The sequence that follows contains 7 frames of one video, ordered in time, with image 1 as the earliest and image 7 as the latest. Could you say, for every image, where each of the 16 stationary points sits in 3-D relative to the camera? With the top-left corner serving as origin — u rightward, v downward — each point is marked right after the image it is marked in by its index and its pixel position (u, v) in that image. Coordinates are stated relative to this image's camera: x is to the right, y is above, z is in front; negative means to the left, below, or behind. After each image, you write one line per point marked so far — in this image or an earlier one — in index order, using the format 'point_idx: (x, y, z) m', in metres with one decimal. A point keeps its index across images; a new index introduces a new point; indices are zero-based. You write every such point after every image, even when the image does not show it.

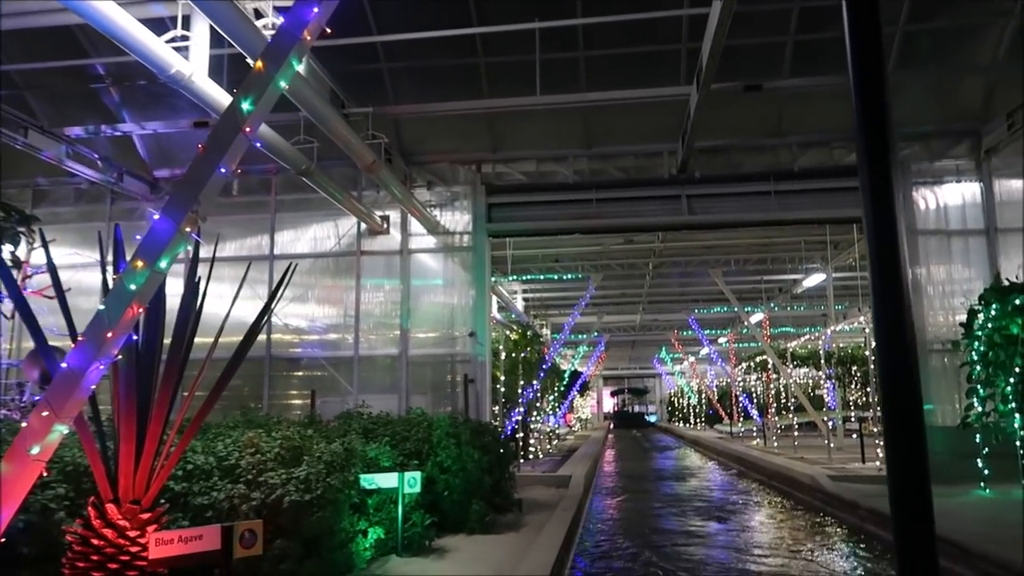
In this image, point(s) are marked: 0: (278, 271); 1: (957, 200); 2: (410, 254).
0: (-3.1, +0.2, +10.3) m
1: (+5.5, +1.1, +9.5) m
2: (-1.4, +0.5, +10.2) m
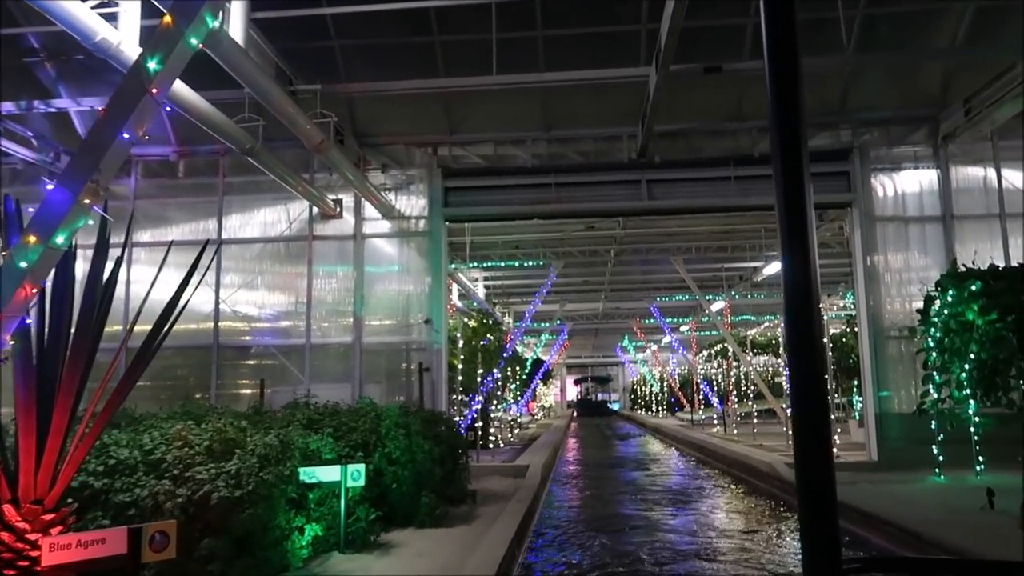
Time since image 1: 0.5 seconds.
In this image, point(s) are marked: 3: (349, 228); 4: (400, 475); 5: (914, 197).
0: (-3.7, +0.4, +9.9) m
1: (+5.0, +1.3, +9.5) m
2: (-1.9, +0.6, +9.8) m
3: (-2.1, +0.8, +9.9) m
4: (-0.8, -1.4, +5.7) m
5: (+5.0, +1.1, +9.5) m
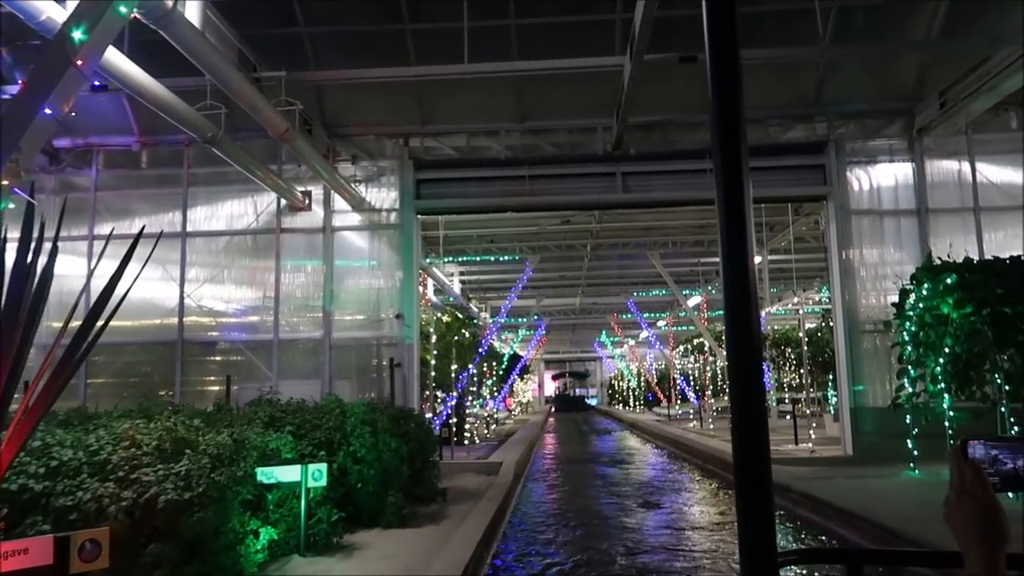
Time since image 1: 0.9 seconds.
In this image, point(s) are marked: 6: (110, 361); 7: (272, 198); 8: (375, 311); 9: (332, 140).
0: (-4.0, +0.5, +9.7) m
1: (+4.7, +1.3, +9.4) m
2: (-2.2, +0.7, +9.6) m
3: (-2.4, +0.8, +9.7) m
4: (-1.1, -1.3, +5.5) m
5: (+4.6, +1.2, +9.4) m
6: (-4.9, -0.9, +9.4) m
7: (-3.0, +1.1, +9.7) m
8: (-1.7, -0.3, +9.4) m
9: (-2.3, +1.8, +9.6) m
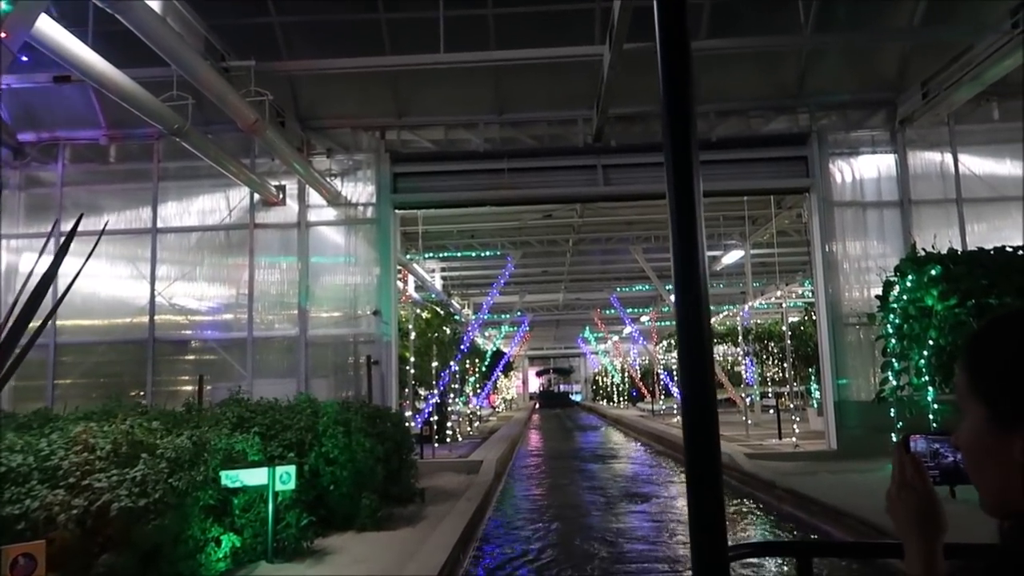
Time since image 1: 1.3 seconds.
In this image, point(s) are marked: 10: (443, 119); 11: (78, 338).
0: (-4.3, +0.5, +9.4) m
1: (+4.4, +1.4, +9.4) m
2: (-2.5, +0.8, +9.4) m
3: (-2.7, +0.9, +9.4) m
4: (-1.2, -1.3, +5.3) m
5: (+4.4, +1.3, +9.3) m
6: (-5.1, -0.9, +9.1) m
7: (-3.3, +1.2, +9.5) m
8: (-1.9, -0.2, +9.2) m
9: (-2.5, +1.9, +9.3) m
10: (-0.8, +2.1, +9.4) m
11: (-5.2, -0.6, +9.2) m
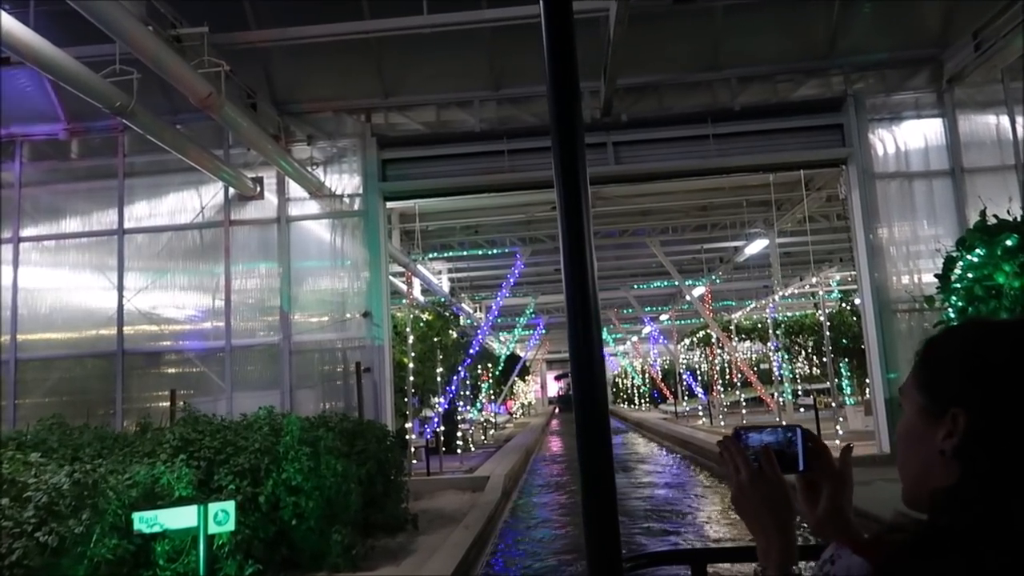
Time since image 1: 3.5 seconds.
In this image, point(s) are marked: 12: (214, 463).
0: (-4.2, +0.4, +8.6) m
1: (+4.4, +1.6, +8.3) m
2: (-2.5, +0.7, +8.5) m
3: (-2.7, +0.9, +8.5) m
4: (-1.2, -1.3, +4.4) m
5: (+4.4, +1.5, +8.3) m
6: (-5.1, -1.0, +8.3) m
7: (-3.3, +1.1, +8.6) m
8: (-1.9, -0.2, +8.3) m
9: (-2.5, +1.9, +8.5) m
10: (-0.9, +2.1, +8.5) m
11: (-5.1, -0.7, +8.3) m
12: (-1.9, -1.1, +4.7) m
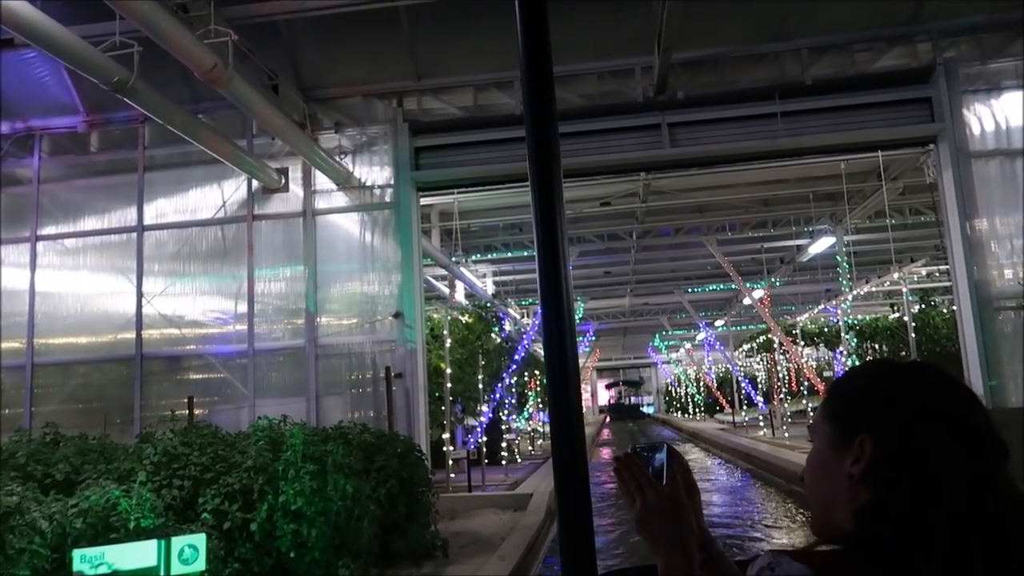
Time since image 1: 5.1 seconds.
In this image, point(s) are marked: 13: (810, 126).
0: (-3.8, +0.4, +8.1) m
1: (+4.8, +1.7, +7.3) m
2: (-2.0, +0.7, +7.9) m
3: (-2.2, +0.9, +8.0) m
4: (-1.0, -1.2, +3.7) m
5: (+4.8, +1.6, +7.3) m
6: (-4.6, -1.0, +7.8) m
7: (-2.8, +1.1, +8.1) m
8: (-1.4, -0.2, +7.6) m
9: (-2.1, +1.9, +7.9) m
10: (-0.4, +2.1, +7.8) m
11: (-4.7, -0.7, +7.9) m
12: (-1.7, -1.0, +4.1) m
13: (+2.9, +1.6, +7.4) m
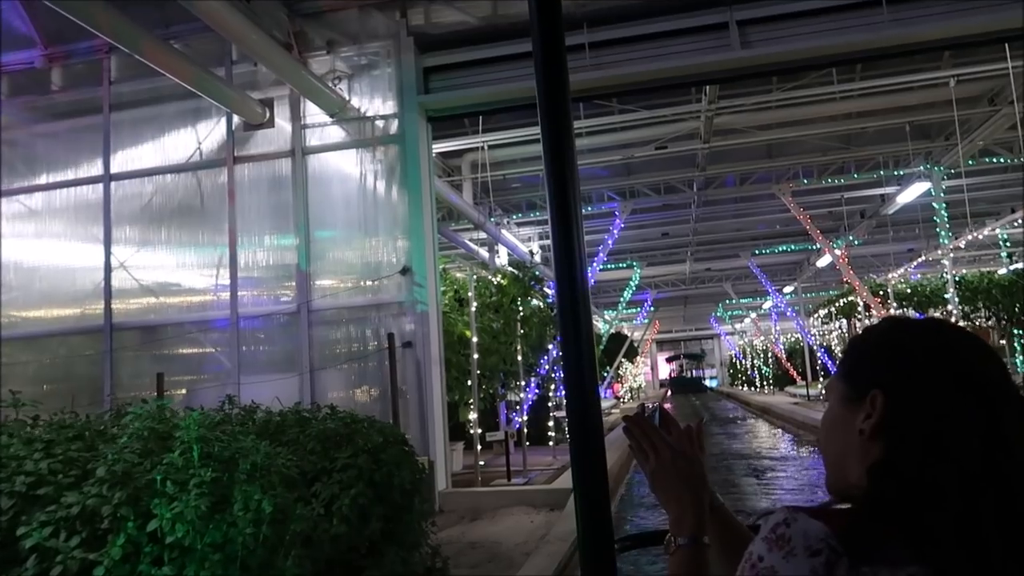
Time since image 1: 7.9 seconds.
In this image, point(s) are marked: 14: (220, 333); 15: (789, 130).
0: (-3.5, +0.8, +6.9) m
1: (+5.0, +2.2, +5.4) m
2: (-1.7, +1.1, +6.6) m
3: (-1.9, +1.3, +6.7) m
4: (-1.0, -0.9, +2.4) m
5: (+5.0, +2.1, +5.4) m
6: (-4.3, -0.7, +6.8) m
7: (-2.5, +1.5, +6.8) m
8: (-1.2, +0.2, +6.3) m
9: (-1.8, +2.3, +6.5) m
10: (-0.2, +2.5, +6.3) m
11: (-4.4, -0.4, +6.8) m
12: (-1.6, -0.8, +2.8) m
13: (+3.1, +2.0, +5.7) m
14: (-2.6, -0.3, +6.5) m
15: (+3.7, +2.1, +10.1) m
